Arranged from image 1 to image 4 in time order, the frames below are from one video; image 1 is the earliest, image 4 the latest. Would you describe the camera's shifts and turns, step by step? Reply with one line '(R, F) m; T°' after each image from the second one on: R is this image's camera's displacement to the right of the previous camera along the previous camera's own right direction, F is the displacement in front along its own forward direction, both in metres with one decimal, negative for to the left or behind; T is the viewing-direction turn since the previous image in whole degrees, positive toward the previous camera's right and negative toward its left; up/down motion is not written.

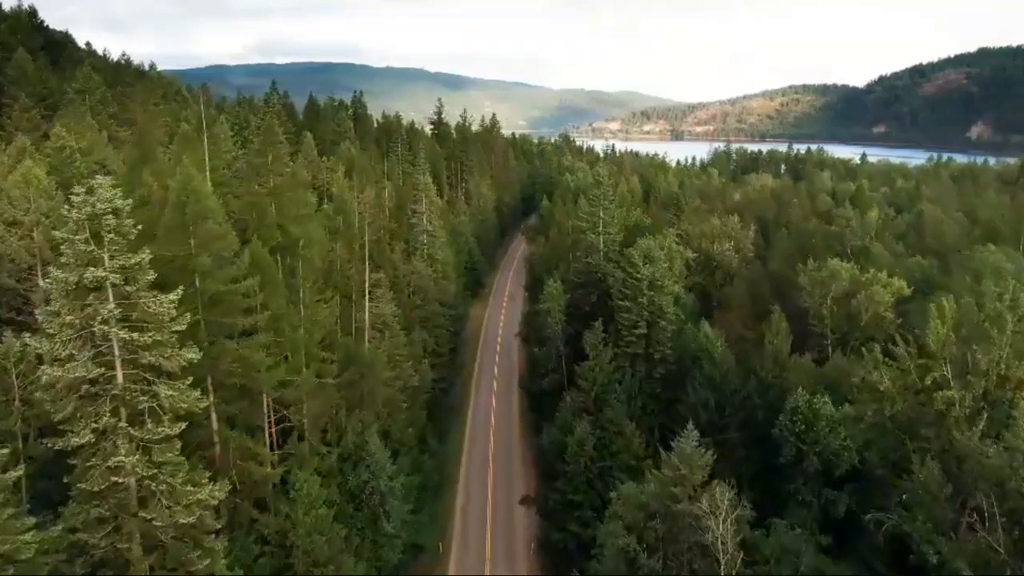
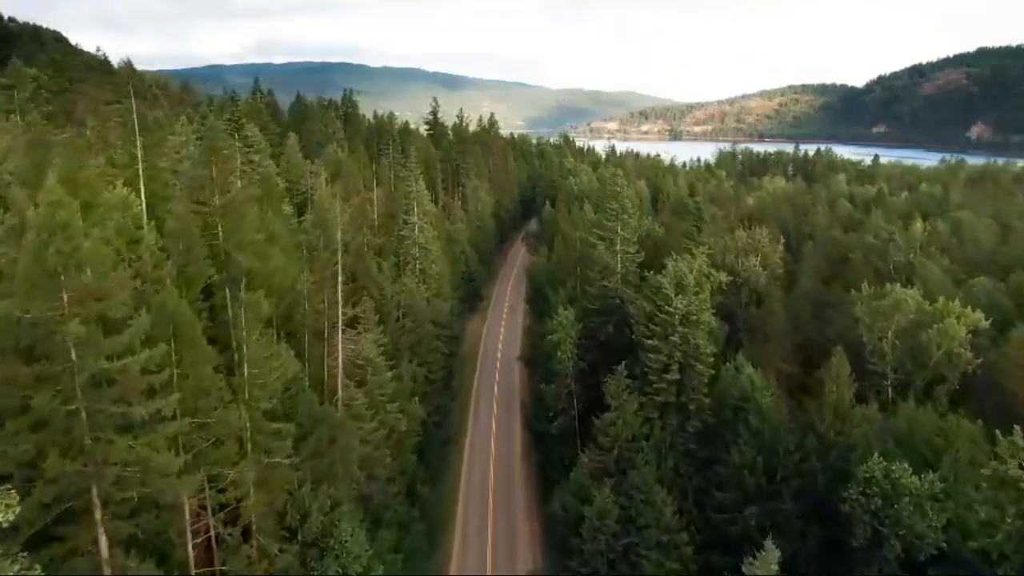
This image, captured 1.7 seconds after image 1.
(-0.5, +7.7) m; 0°
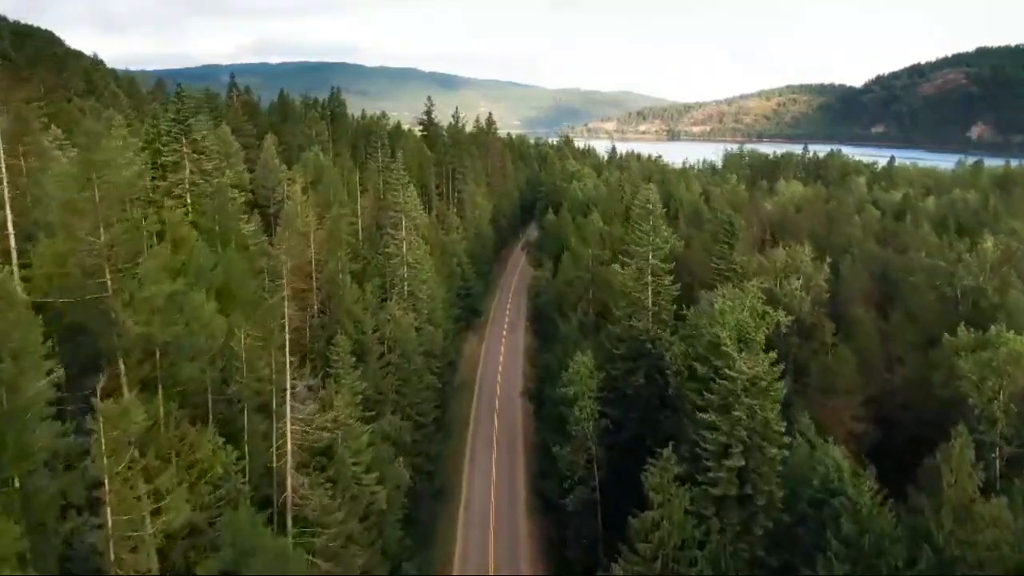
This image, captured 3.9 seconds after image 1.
(-0.6, +9.3) m; 0°
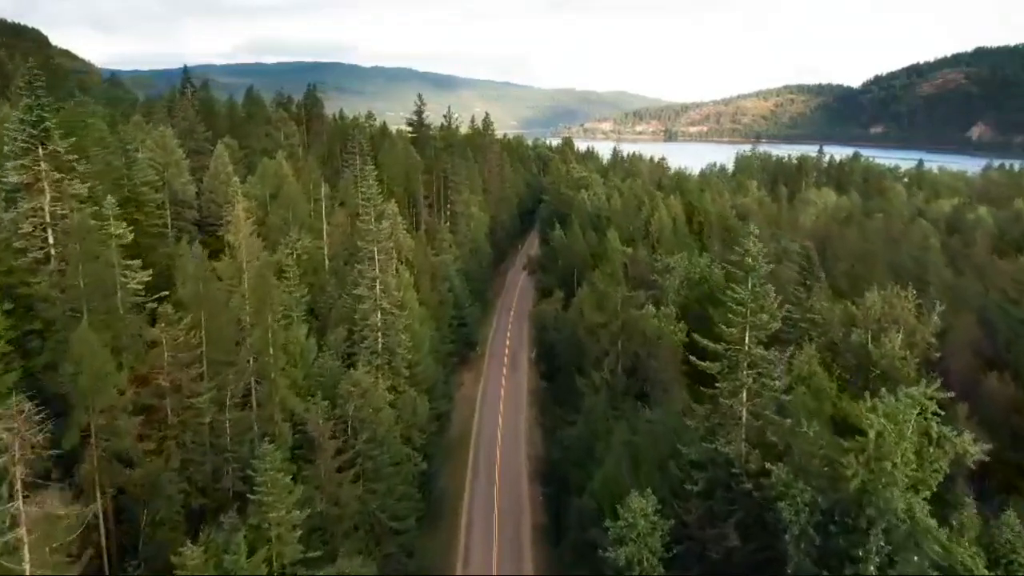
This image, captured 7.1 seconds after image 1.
(-0.9, +14.4) m; 0°
